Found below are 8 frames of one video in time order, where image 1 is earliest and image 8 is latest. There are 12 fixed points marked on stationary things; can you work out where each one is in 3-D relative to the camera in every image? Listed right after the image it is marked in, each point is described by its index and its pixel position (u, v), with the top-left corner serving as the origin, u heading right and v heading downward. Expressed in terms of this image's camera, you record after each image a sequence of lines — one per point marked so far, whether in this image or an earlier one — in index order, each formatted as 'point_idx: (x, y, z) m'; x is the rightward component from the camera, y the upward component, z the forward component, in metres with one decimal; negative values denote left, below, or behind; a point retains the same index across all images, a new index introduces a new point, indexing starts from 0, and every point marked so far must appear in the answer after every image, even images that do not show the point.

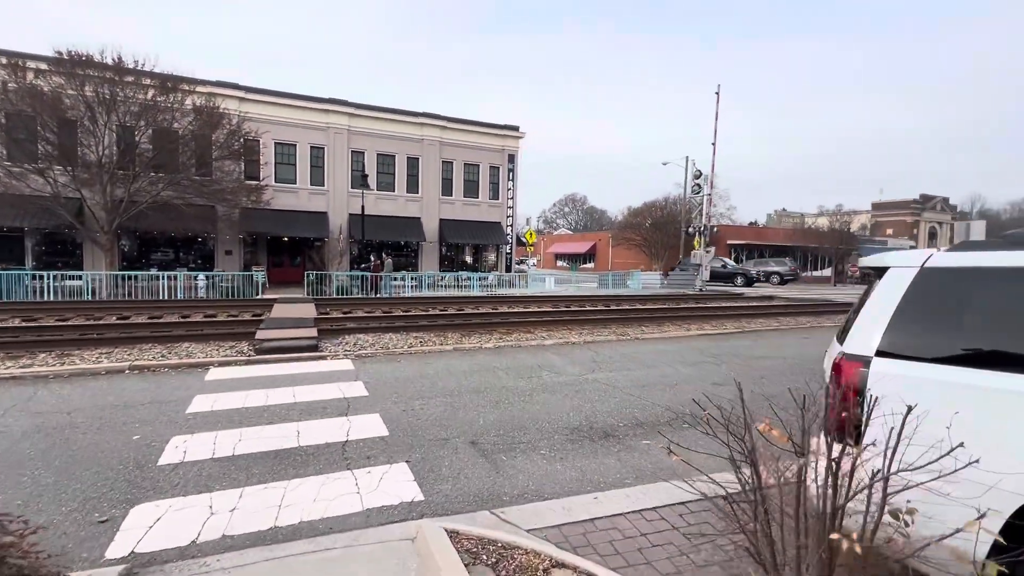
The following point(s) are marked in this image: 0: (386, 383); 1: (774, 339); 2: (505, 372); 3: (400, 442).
0: (-1.8, -1.3, +6.6) m
1: (+6.4, -1.2, +11.5) m
2: (-0.1, -1.3, +7.3) m
3: (-1.1, -1.5, +4.7) m
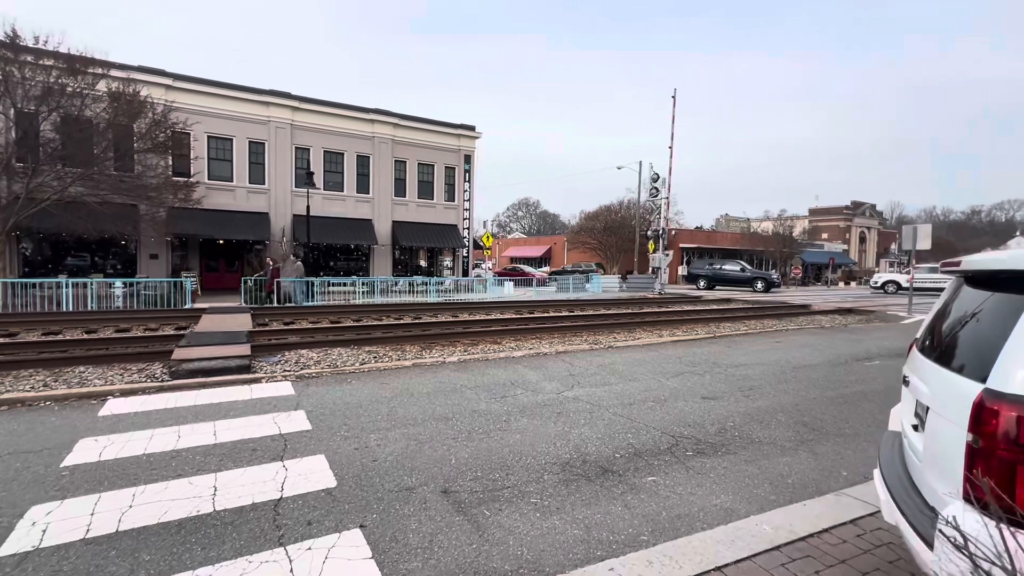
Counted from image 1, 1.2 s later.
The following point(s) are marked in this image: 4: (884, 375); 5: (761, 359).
0: (-2.1, -1.4, +5.5) m
1: (+5.5, -1.3, +11.2) m
2: (-0.5, -1.4, +6.4) m
3: (-1.3, -1.6, +3.7) m
4: (+6.6, -1.6, +8.4) m
5: (+4.9, -1.4, +9.4) m
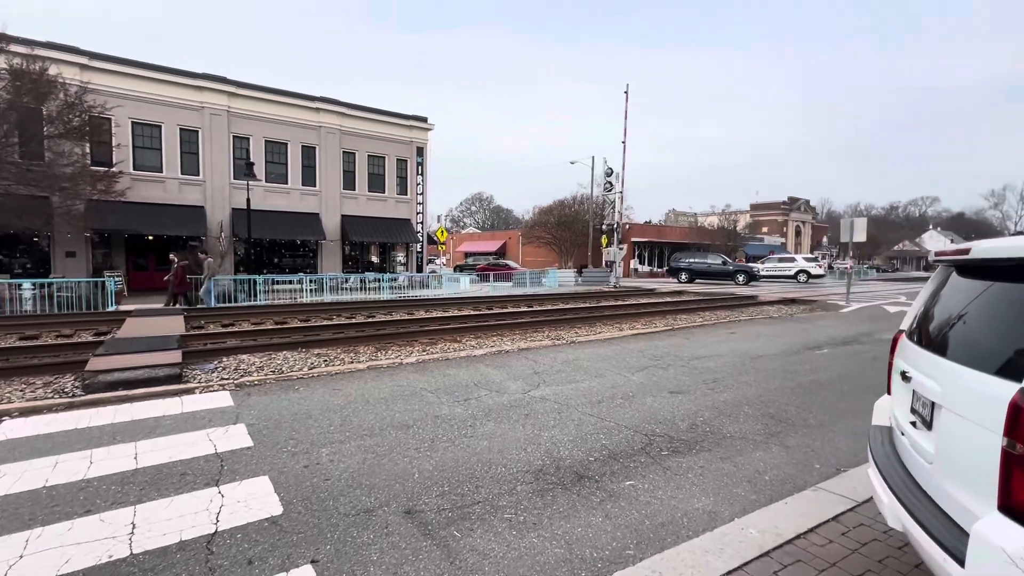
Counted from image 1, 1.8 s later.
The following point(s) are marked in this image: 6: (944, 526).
0: (-2.5, -1.4, +5.0) m
1: (+4.6, -1.1, +11.3) m
2: (-1.0, -1.4, +6.0) m
3: (-1.4, -1.6, +3.2) m
4: (+5.9, -1.4, +8.6) m
5: (+4.2, -1.3, +9.5) m
6: (+1.8, -1.0, +2.0) m
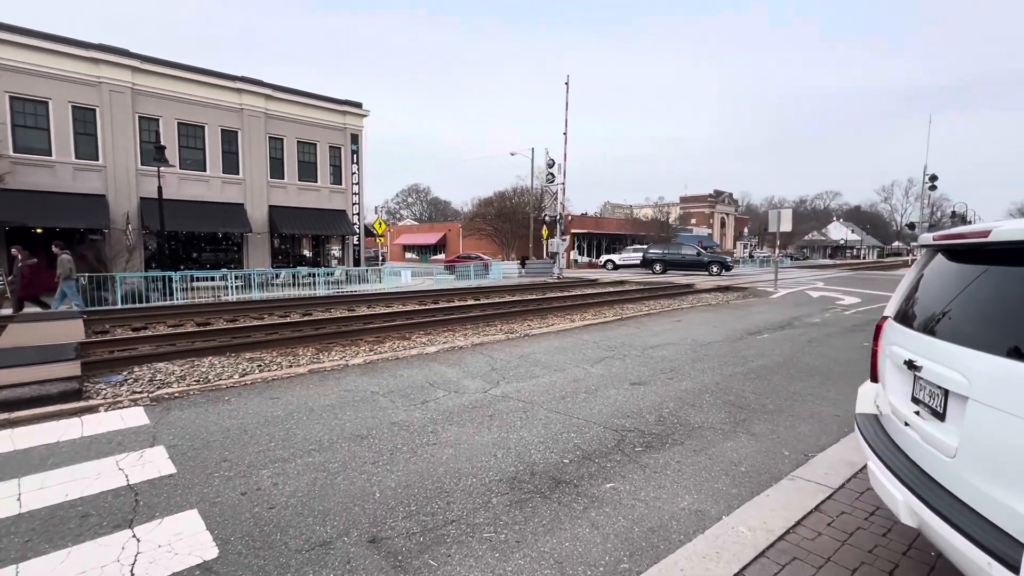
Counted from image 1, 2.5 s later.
0: (-2.8, -1.4, +4.3) m
1: (+3.4, -0.9, +11.5) m
2: (-1.4, -1.3, +5.5) m
3: (-1.5, -1.6, +2.7) m
4: (+5.1, -1.1, +9.0) m
5: (+3.2, -1.0, +9.6) m
6: (+1.9, -1.0, +1.9) m
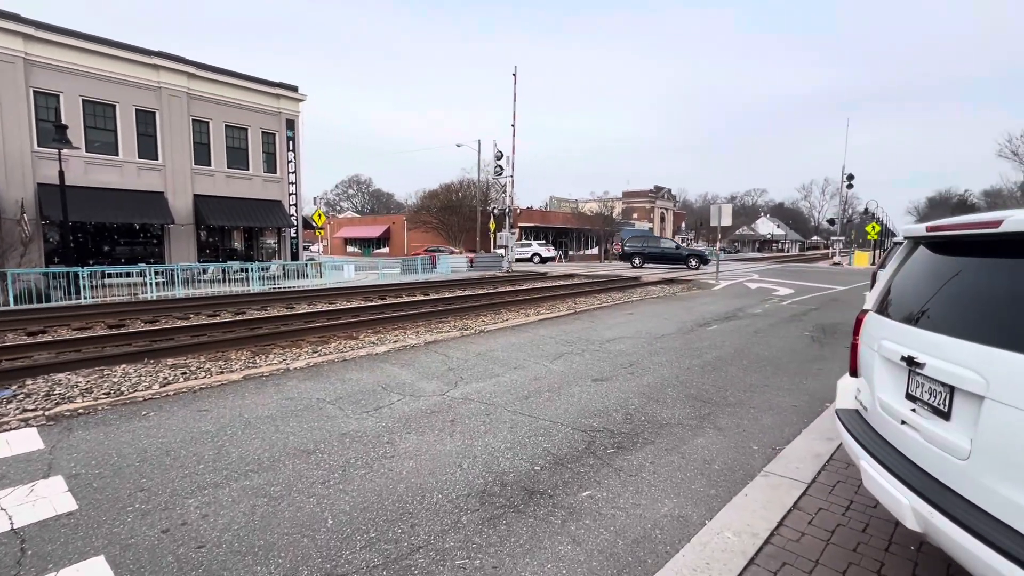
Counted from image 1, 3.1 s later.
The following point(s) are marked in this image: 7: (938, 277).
0: (-3.0, -1.4, +3.7) m
1: (+2.2, -0.7, +11.5) m
2: (-1.8, -1.3, +5.0) m
3: (-1.6, -1.6, +2.2) m
4: (+4.2, -1.0, +9.2) m
5: (+2.3, -0.9, +9.6) m
6: (+1.8, -0.9, +1.8) m
7: (+2.2, +0.1, +2.5) m
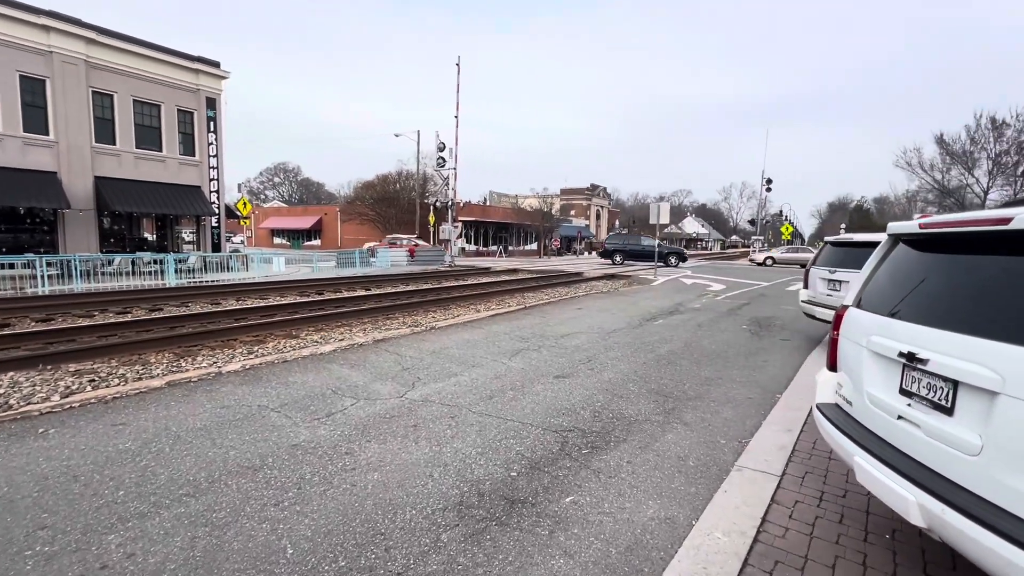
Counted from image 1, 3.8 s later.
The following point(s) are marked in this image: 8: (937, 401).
0: (-3.2, -1.4, +3.0) m
1: (+1.0, -0.6, +11.4) m
2: (-2.2, -1.2, +4.5) m
3: (-1.6, -1.6, +1.7) m
4: (+3.3, -0.9, +9.5) m
5: (+1.3, -0.8, +9.6) m
6: (+1.9, -0.9, +1.8) m
7: (+2.2, +0.1, +2.5) m
8: (+2.0, -0.5, +2.2) m
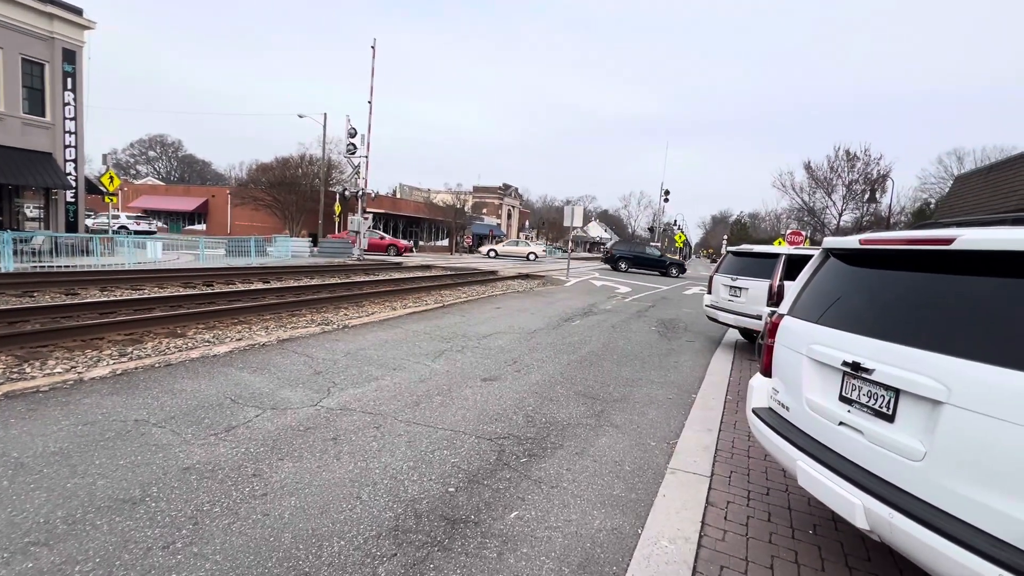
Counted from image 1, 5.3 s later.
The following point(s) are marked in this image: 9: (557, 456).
0: (-3.4, -1.3, +2.1) m
1: (-1.0, -0.6, +11.2) m
2: (-2.7, -1.1, +3.8) m
3: (-1.6, -1.5, +1.2) m
4: (+1.6, -0.9, +9.7) m
5: (-0.3, -0.8, +9.5) m
6: (+1.8, -1.0, +1.9) m
7: (+2.0, 0.0, +2.7) m
8: (+1.8, -0.6, +2.3) m
9: (+0.4, -1.4, +4.0) m
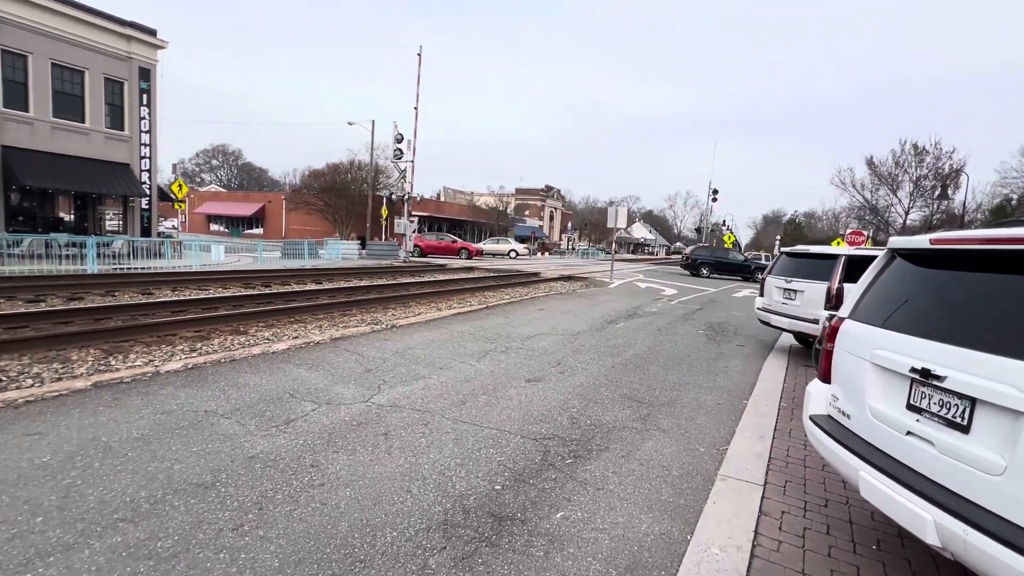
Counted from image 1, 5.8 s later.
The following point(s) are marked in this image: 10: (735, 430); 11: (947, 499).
0: (-3.2, -1.3, +2.5) m
1: (+0.1, -0.6, +11.3) m
2: (-2.4, -1.1, +4.0) m
3: (-1.5, -1.5, +1.4) m
4: (+2.5, -1.0, +9.6) m
5: (+0.6, -0.8, +9.5) m
6: (+2.0, -1.0, +1.8) m
7: (+2.3, 0.0, +2.5) m
8: (+2.0, -0.6, +2.2) m
9: (+0.8, -1.5, +4.0) m
10: (+2.3, -1.5, +4.9) m
11: (+2.0, -1.0, +2.1) m
